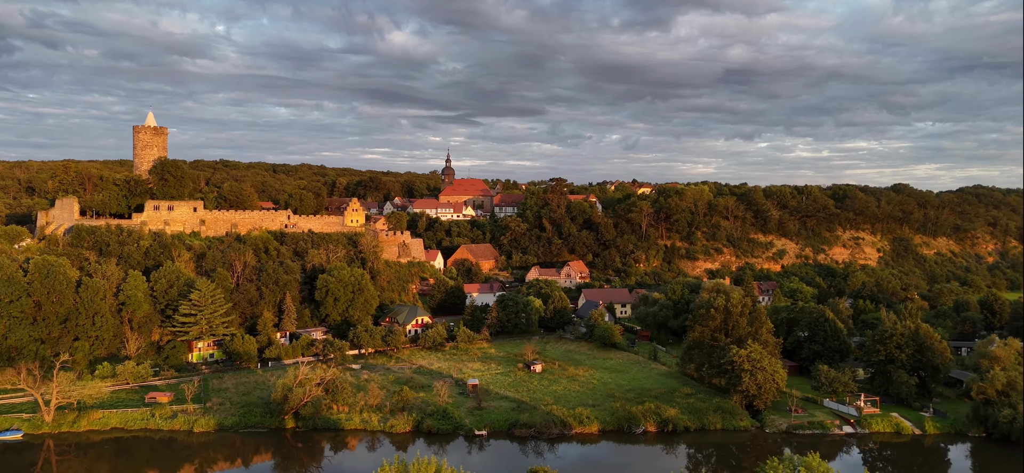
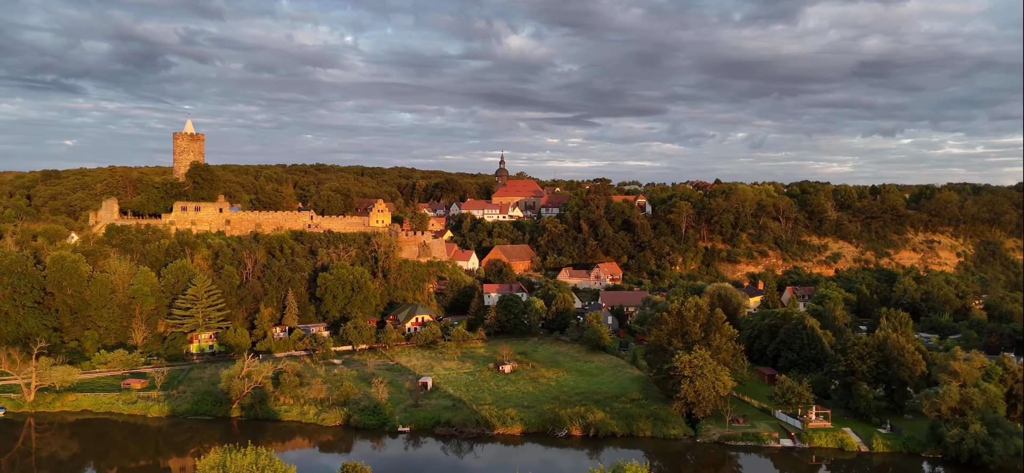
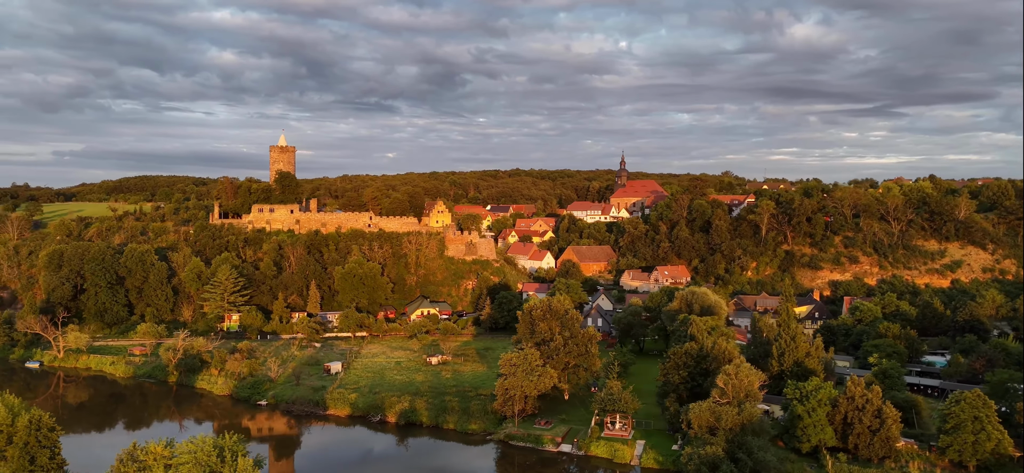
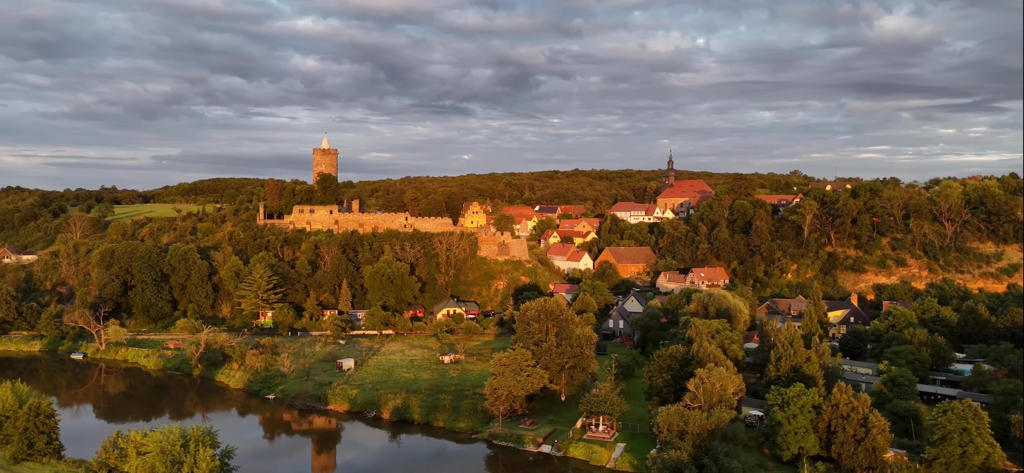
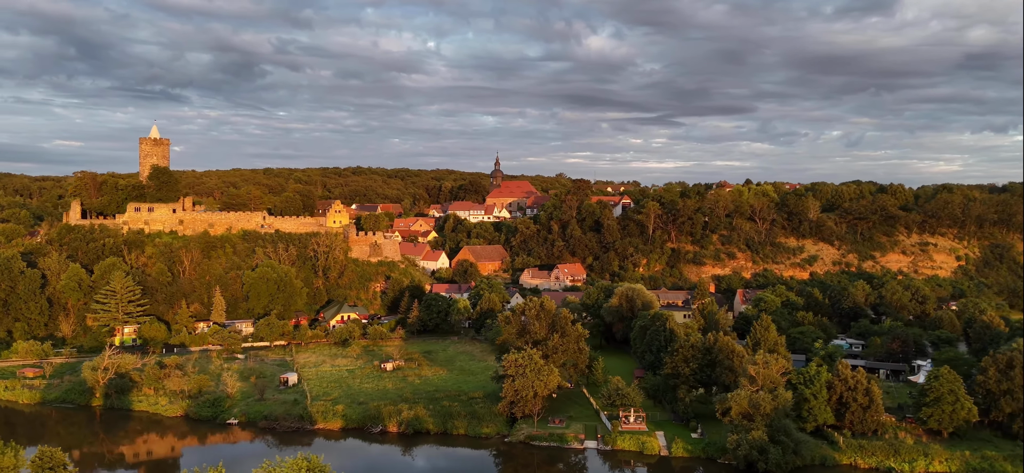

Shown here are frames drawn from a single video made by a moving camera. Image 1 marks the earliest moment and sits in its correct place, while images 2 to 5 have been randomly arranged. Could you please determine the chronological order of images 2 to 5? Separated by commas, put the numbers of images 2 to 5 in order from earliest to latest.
2, 5, 3, 4
